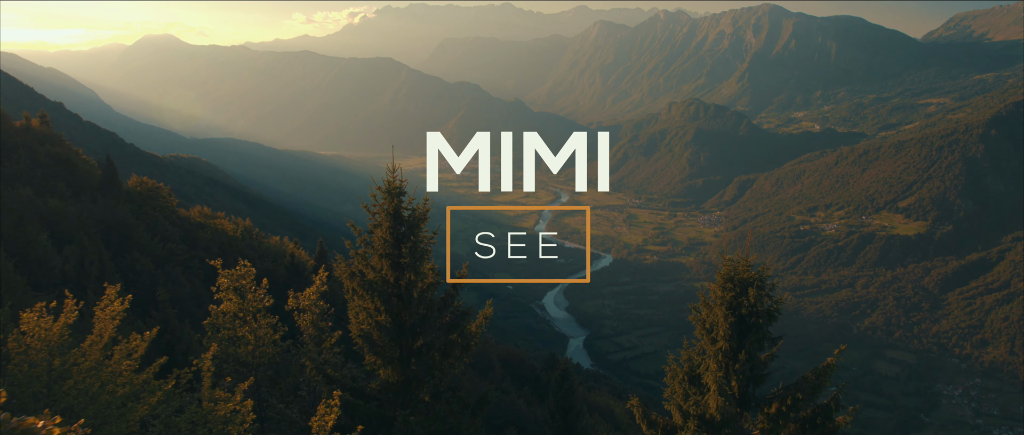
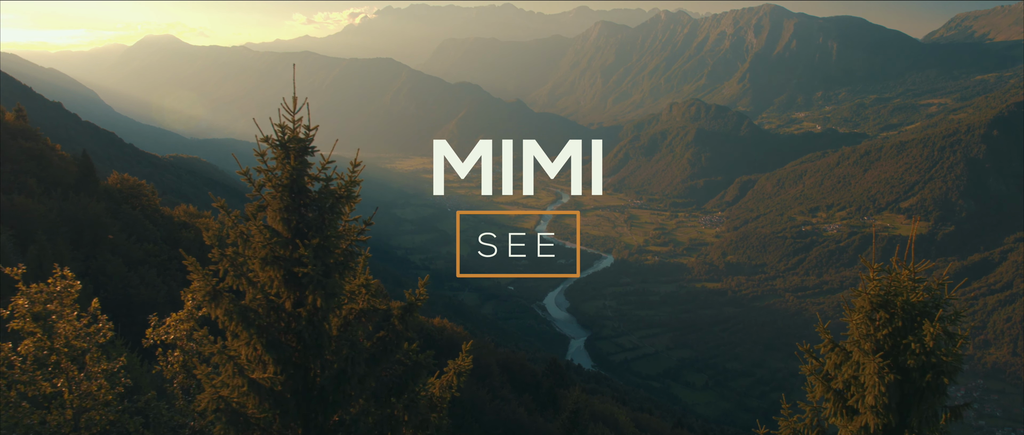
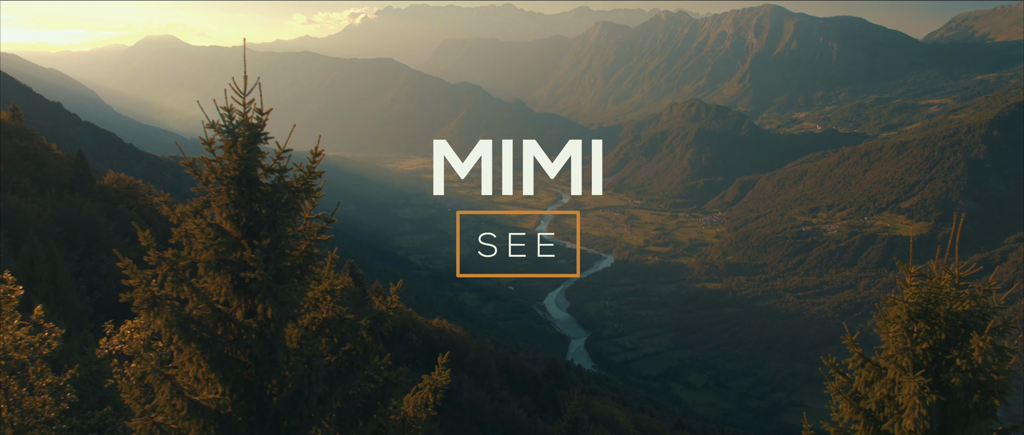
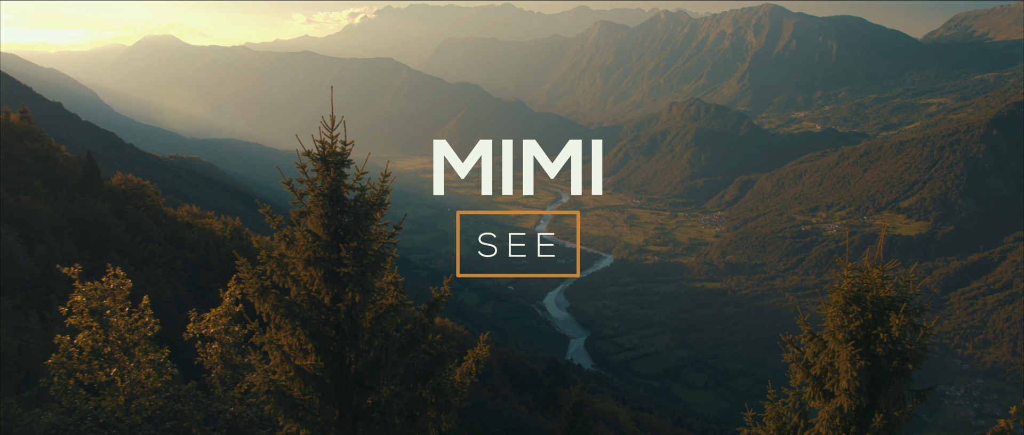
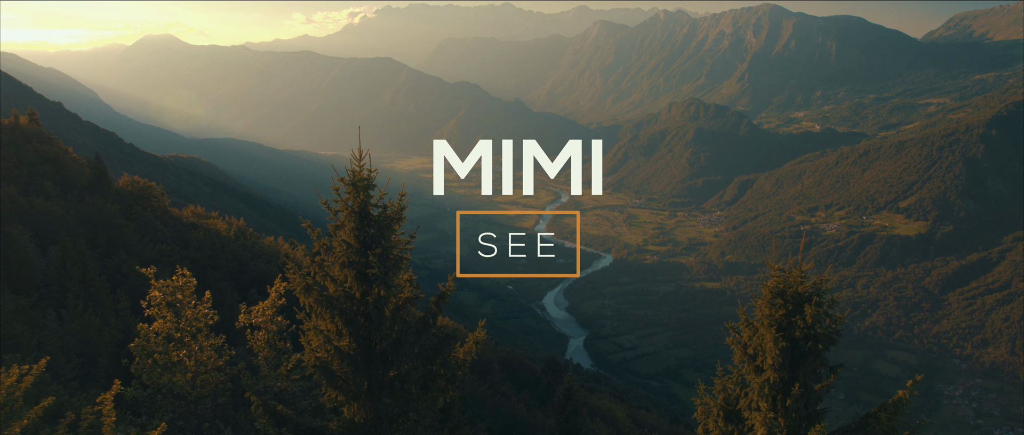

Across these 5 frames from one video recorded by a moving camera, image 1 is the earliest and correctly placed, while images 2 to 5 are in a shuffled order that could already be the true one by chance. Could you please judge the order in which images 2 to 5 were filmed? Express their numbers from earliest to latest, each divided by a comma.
5, 4, 2, 3
